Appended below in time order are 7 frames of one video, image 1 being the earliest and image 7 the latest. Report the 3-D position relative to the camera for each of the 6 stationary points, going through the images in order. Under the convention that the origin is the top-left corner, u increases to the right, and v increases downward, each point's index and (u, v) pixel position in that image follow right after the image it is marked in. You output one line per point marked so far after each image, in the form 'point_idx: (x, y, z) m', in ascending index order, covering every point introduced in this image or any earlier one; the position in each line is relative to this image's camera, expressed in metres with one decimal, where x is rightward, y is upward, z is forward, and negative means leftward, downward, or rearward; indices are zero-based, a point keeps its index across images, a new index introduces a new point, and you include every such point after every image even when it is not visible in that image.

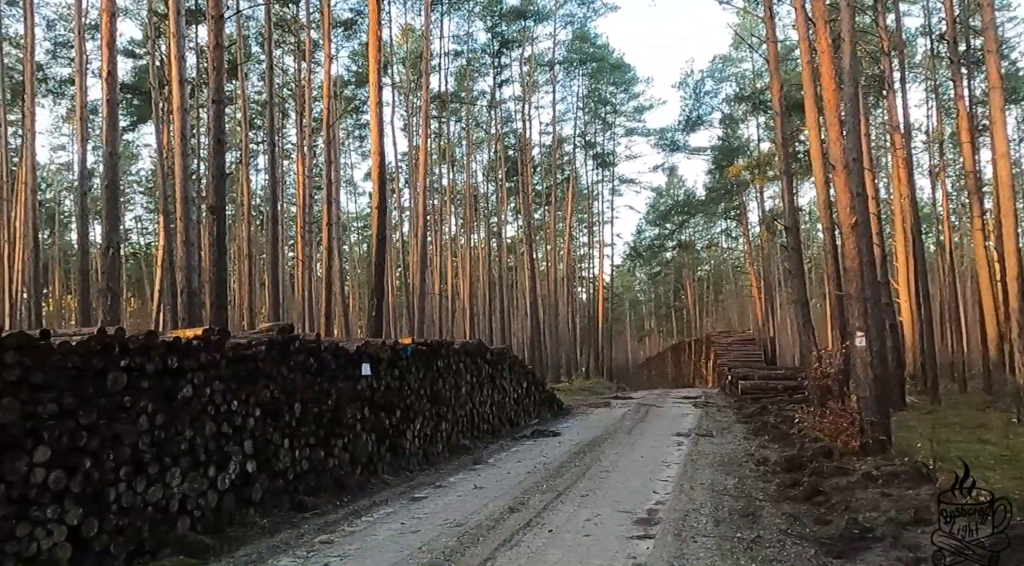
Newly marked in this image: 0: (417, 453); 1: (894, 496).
0: (-1.0, -1.8, +8.6) m
1: (+2.9, -1.6, +6.2) m
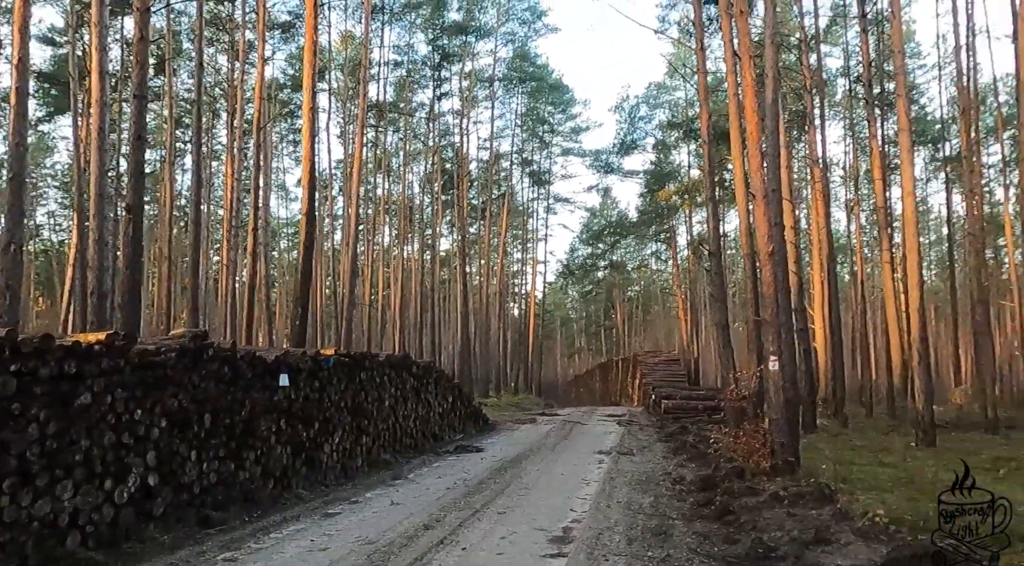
0: (-1.9, -1.9, +8.4) m
1: (+2.3, -1.8, +6.5) m
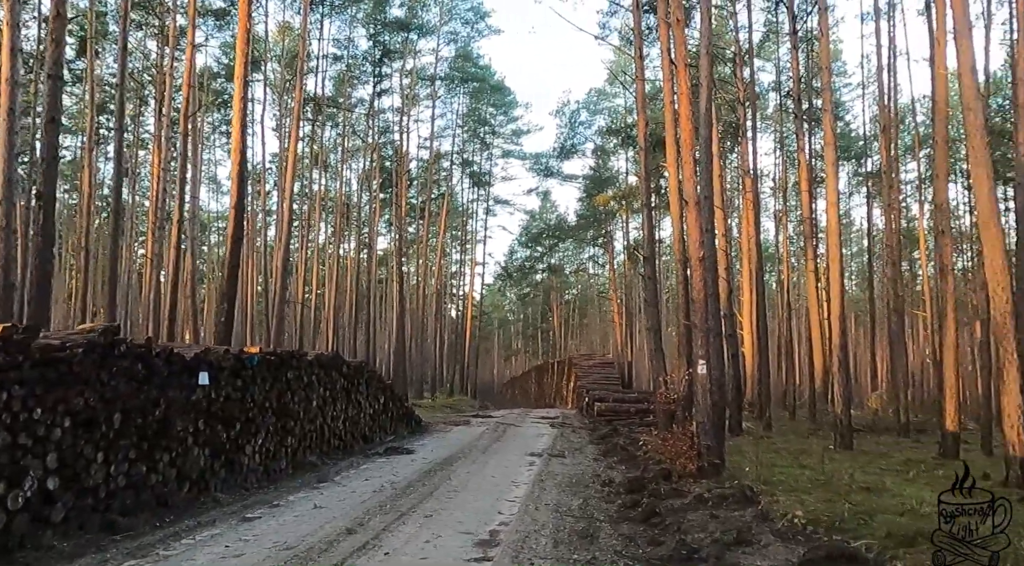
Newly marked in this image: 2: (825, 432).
0: (-2.6, -1.9, +8.2) m
1: (+1.7, -1.9, +6.5) m
2: (+6.4, -3.1, +16.8) m
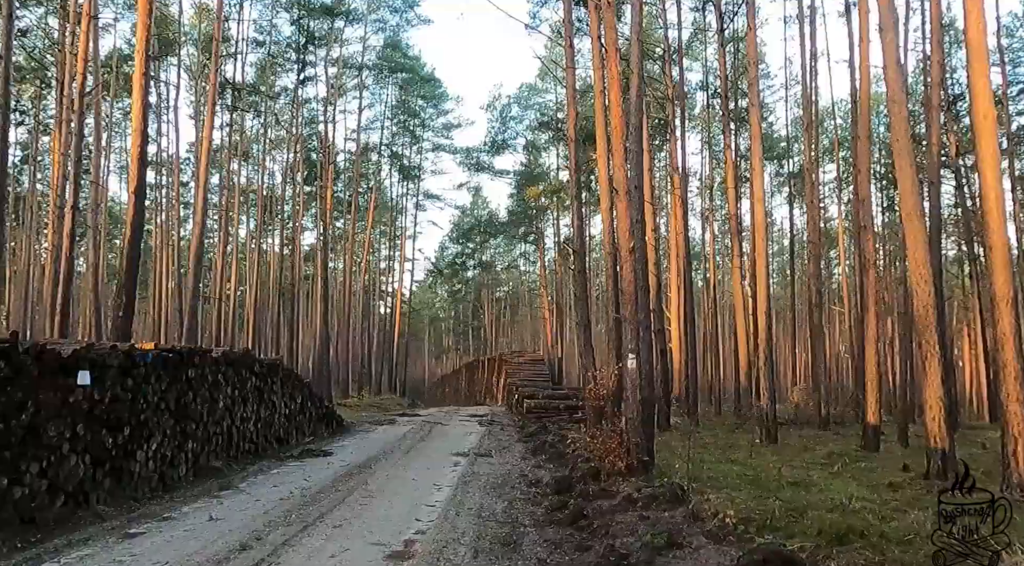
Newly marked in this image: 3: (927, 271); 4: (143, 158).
0: (-3.3, -1.8, +7.5) m
1: (+1.1, -1.8, +6.2) m
2: (+4.9, -2.9, +16.9) m
3: (+4.5, +0.1, +8.9) m
4: (-5.3, +1.8, +11.9) m
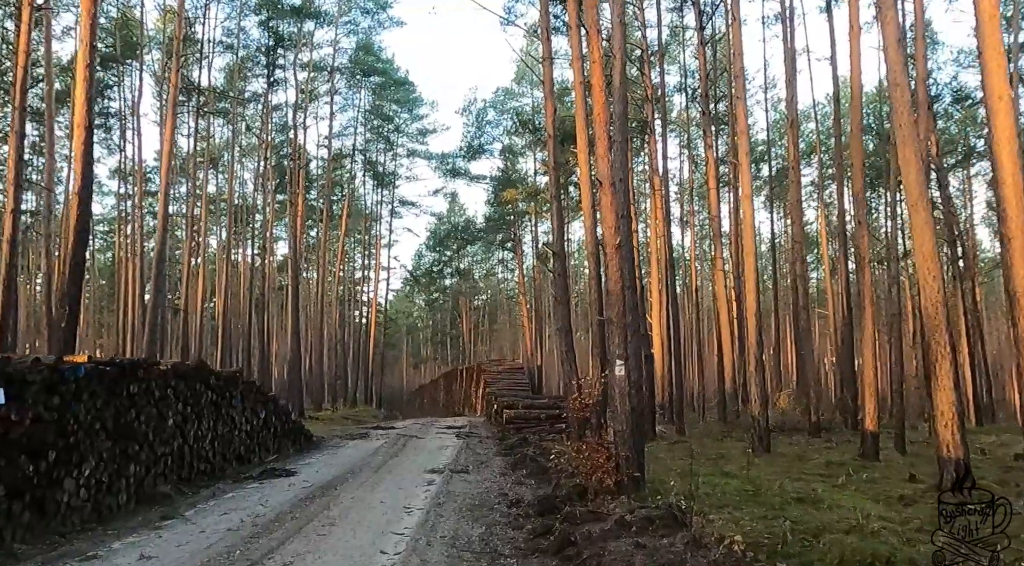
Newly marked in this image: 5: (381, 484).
0: (-3.5, -1.8, +6.7) m
1: (+0.9, -1.8, +5.5) m
2: (+4.5, -3.0, +16.2) m
3: (+4.3, +0.2, +8.3) m
4: (-5.6, +1.7, +11.0) m
5: (-1.5, -2.2, +9.2) m
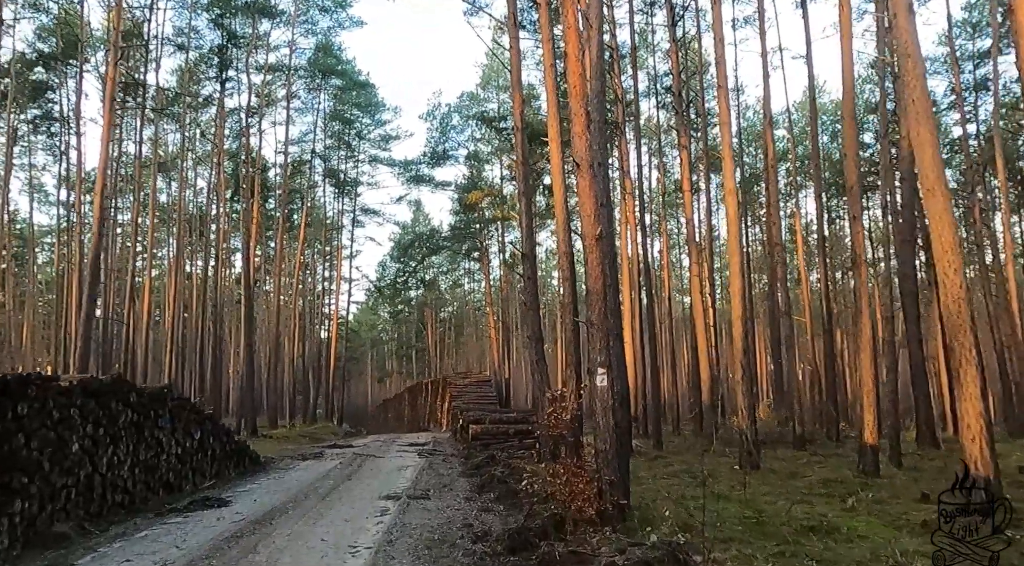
0: (-3.7, -1.8, +5.4) m
1: (+0.7, -1.7, +4.4) m
2: (+3.9, -3.1, +15.2) m
3: (+4.0, +0.2, +7.4) m
4: (-6.1, +1.6, +9.7) m
5: (-1.8, -2.2, +8.0) m
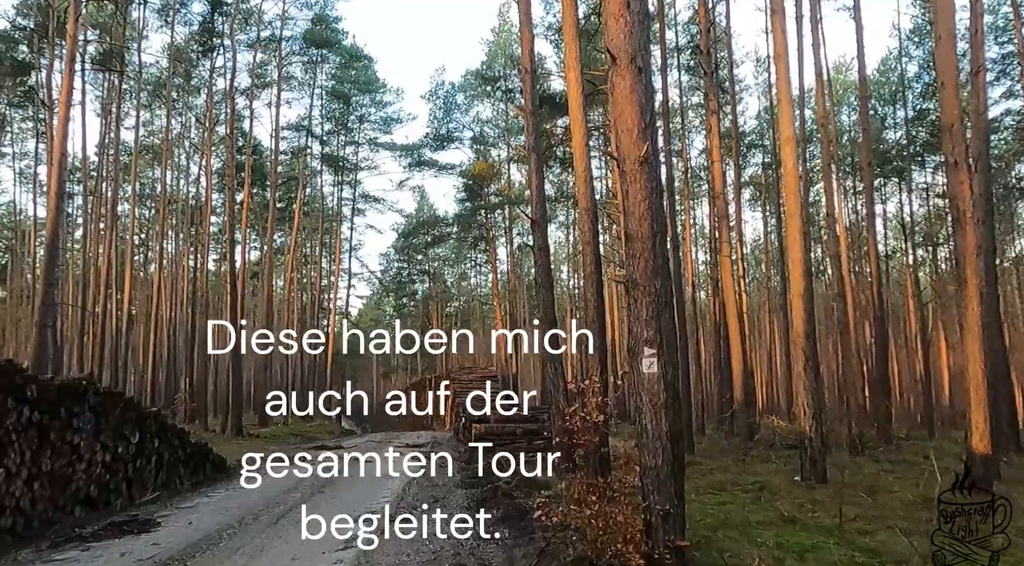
0: (-3.7, -1.5, +3.3) m
1: (+0.7, -1.4, +2.3) m
2: (+4.0, -2.7, +13.1) m
3: (+4.0, +0.6, +5.2) m
4: (-6.0, +2.0, +7.6) m
5: (-1.7, -1.9, +5.9) m
